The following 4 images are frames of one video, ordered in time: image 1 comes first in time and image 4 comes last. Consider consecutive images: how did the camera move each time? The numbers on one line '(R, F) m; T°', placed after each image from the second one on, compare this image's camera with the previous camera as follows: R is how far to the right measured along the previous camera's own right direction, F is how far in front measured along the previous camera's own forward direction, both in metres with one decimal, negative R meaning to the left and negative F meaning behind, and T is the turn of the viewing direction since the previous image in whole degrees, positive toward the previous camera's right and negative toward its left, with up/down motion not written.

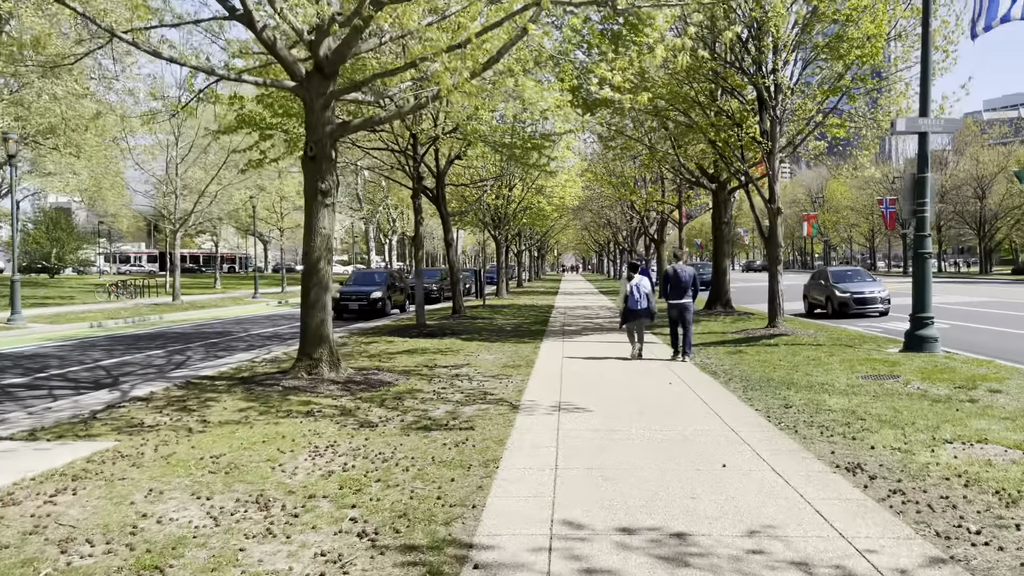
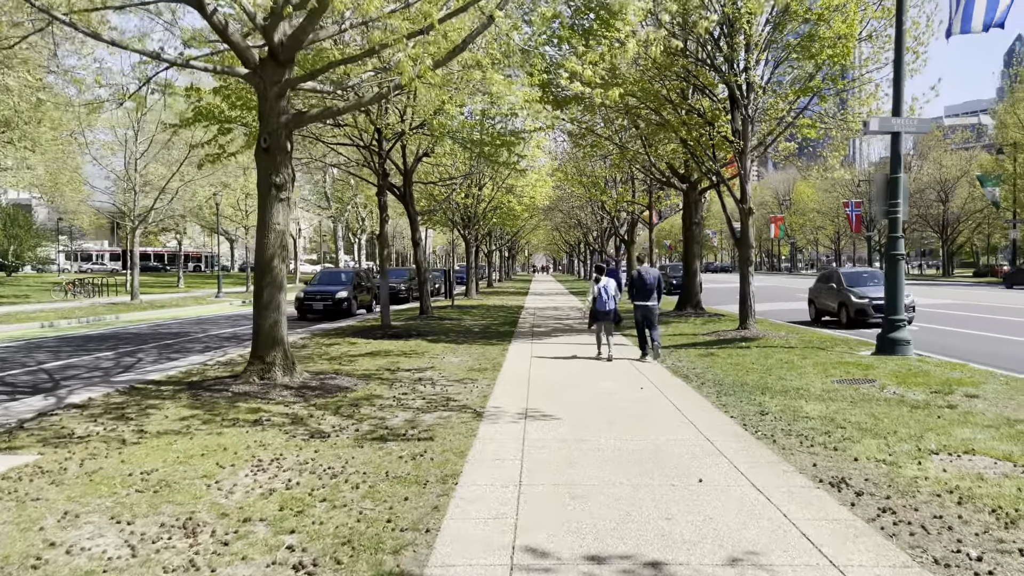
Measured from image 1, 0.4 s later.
(+0.1, +0.4) m; +2°
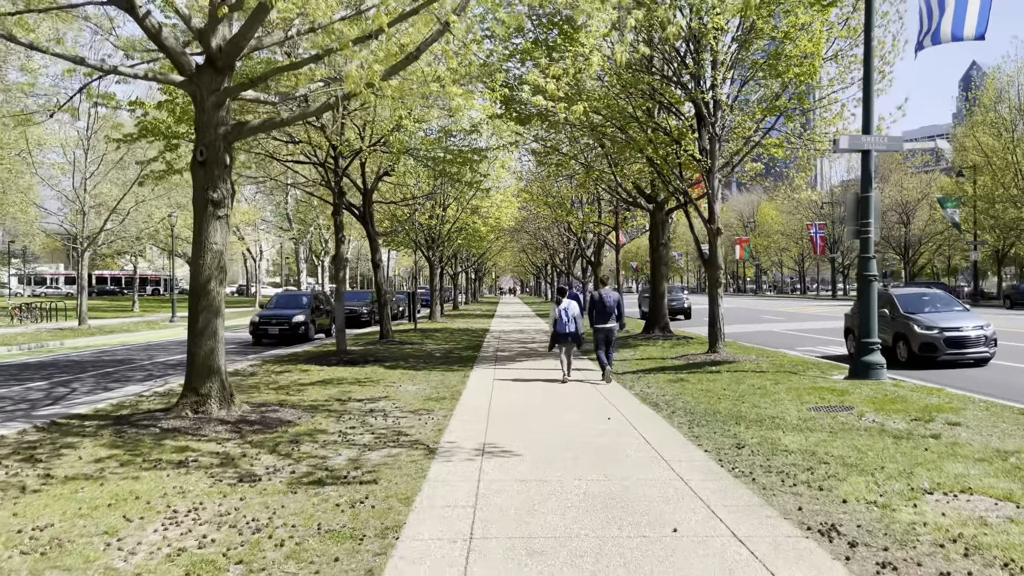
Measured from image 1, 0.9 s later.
(+0.1, +0.6) m; +2°
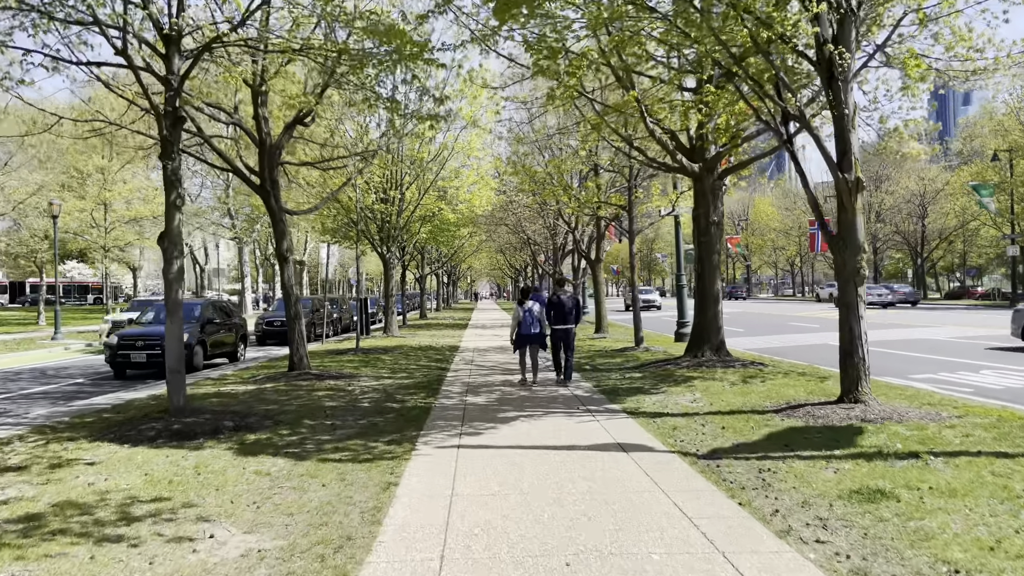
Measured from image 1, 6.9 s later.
(0.0, +6.4) m; +2°
